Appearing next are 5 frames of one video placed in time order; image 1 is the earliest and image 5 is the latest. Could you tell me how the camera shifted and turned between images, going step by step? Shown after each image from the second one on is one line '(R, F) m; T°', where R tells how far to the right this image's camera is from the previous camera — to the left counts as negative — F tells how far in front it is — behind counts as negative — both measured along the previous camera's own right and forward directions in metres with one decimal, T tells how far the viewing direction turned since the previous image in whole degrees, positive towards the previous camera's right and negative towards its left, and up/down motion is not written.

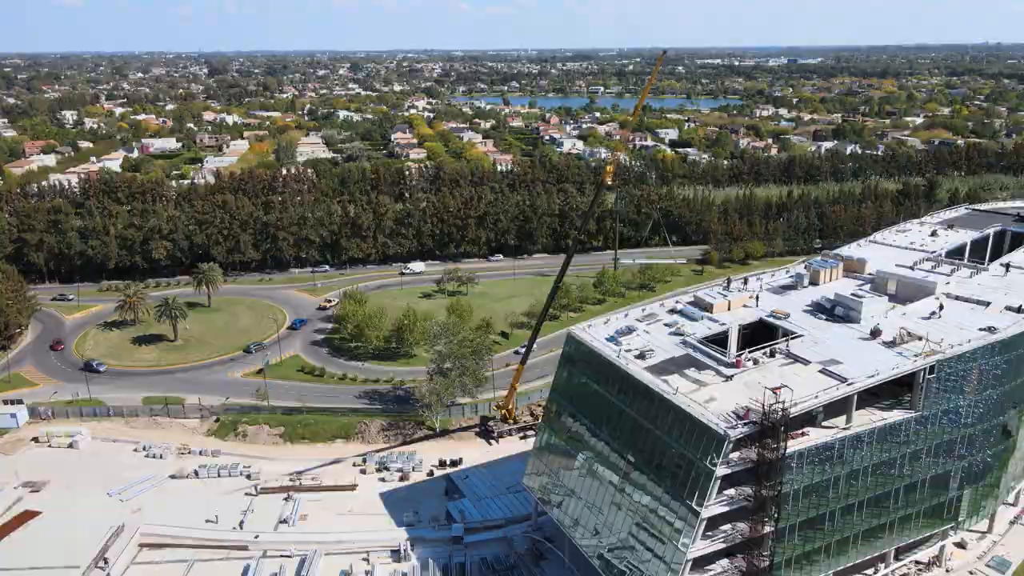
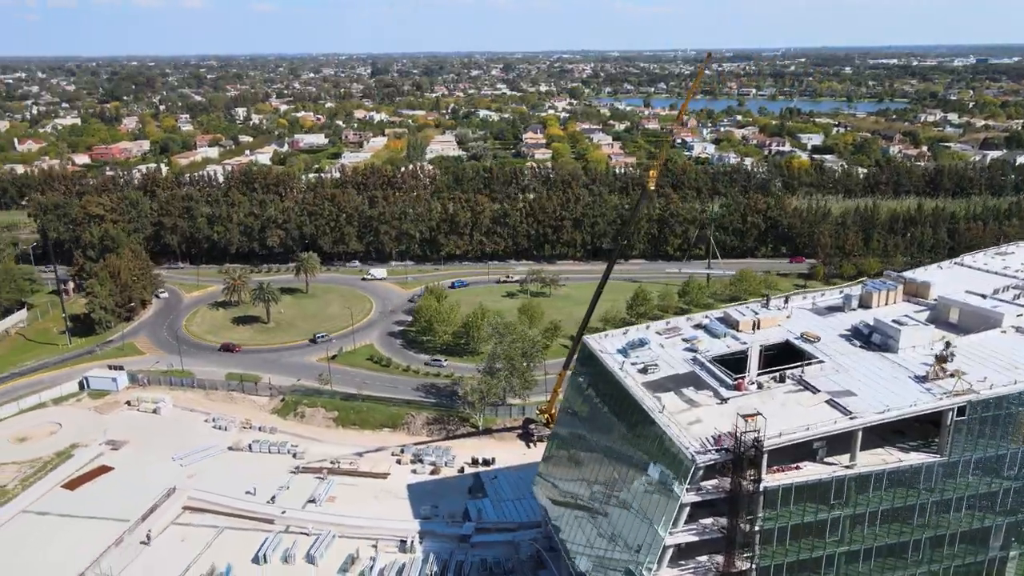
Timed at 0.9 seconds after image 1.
(+4.3, +0.6) m; -11°
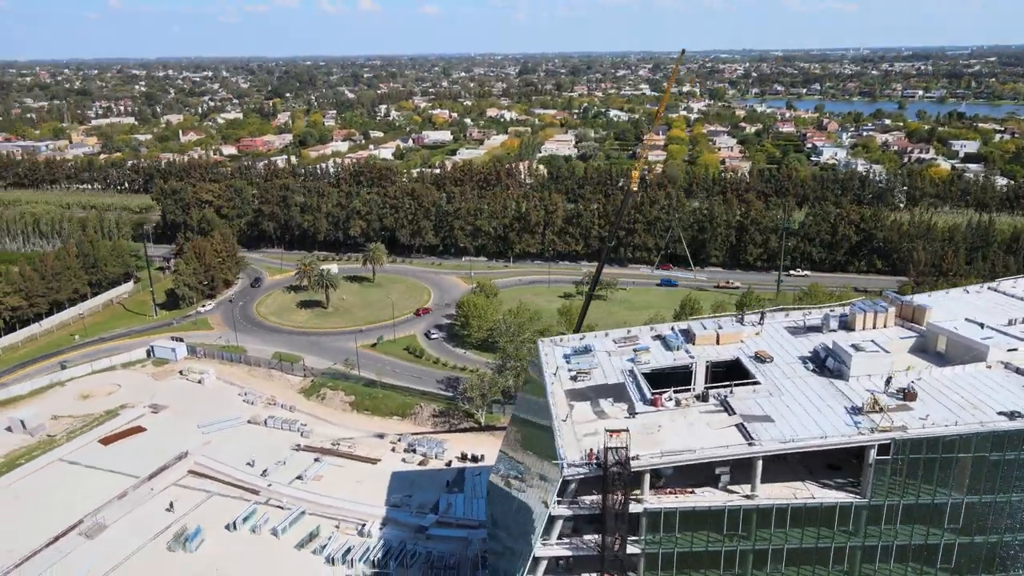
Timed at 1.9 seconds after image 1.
(+6.2, +0.7) m; -11°
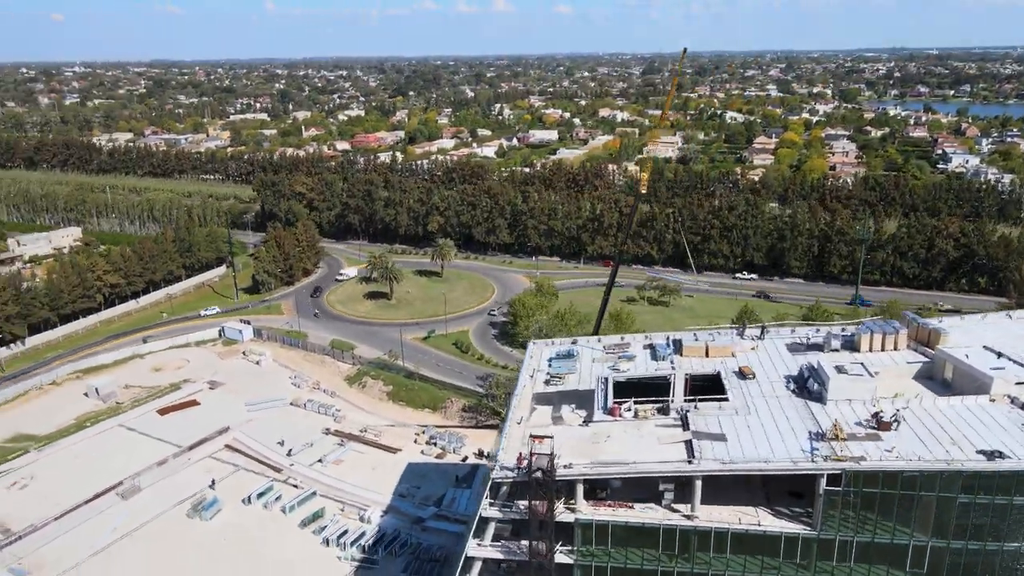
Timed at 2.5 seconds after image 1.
(+4.1, +0.3) m; -9°
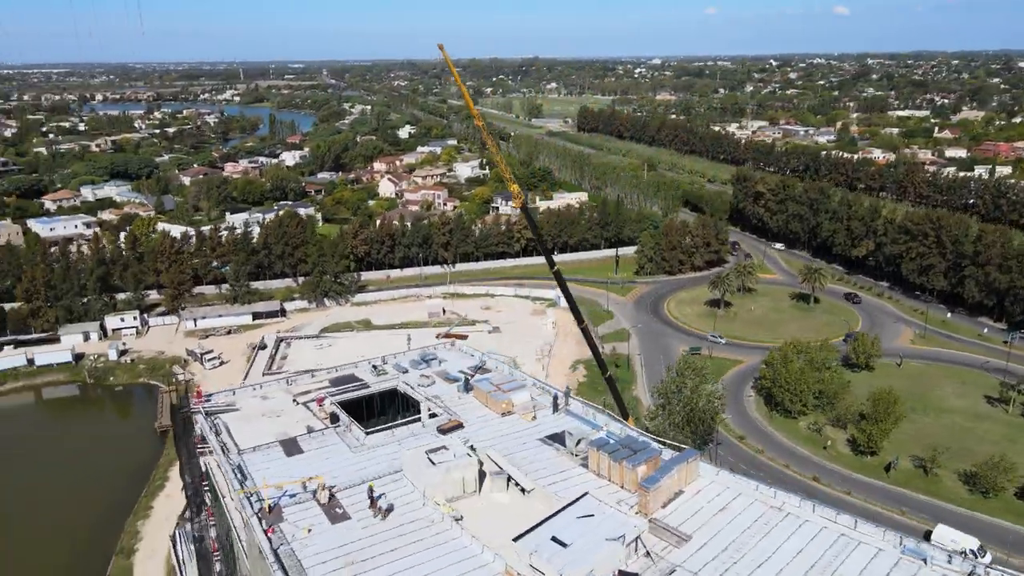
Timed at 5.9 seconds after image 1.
(+20.0, +9.6) m; -49°
